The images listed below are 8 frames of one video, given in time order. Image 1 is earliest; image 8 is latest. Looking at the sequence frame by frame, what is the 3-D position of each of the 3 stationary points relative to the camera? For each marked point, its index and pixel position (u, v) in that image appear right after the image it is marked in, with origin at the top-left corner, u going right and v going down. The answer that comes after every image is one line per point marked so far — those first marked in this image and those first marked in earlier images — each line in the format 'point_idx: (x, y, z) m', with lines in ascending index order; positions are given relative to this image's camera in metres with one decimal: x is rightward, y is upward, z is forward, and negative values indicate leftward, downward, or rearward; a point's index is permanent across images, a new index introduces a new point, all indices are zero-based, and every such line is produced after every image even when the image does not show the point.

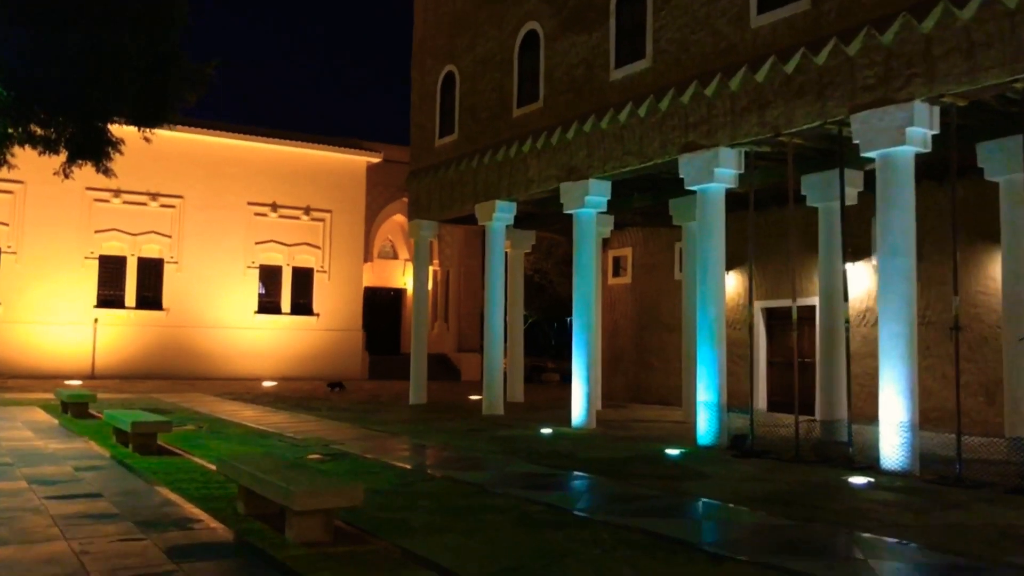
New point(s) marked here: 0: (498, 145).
0: (-0.2, +2.6, +17.3) m
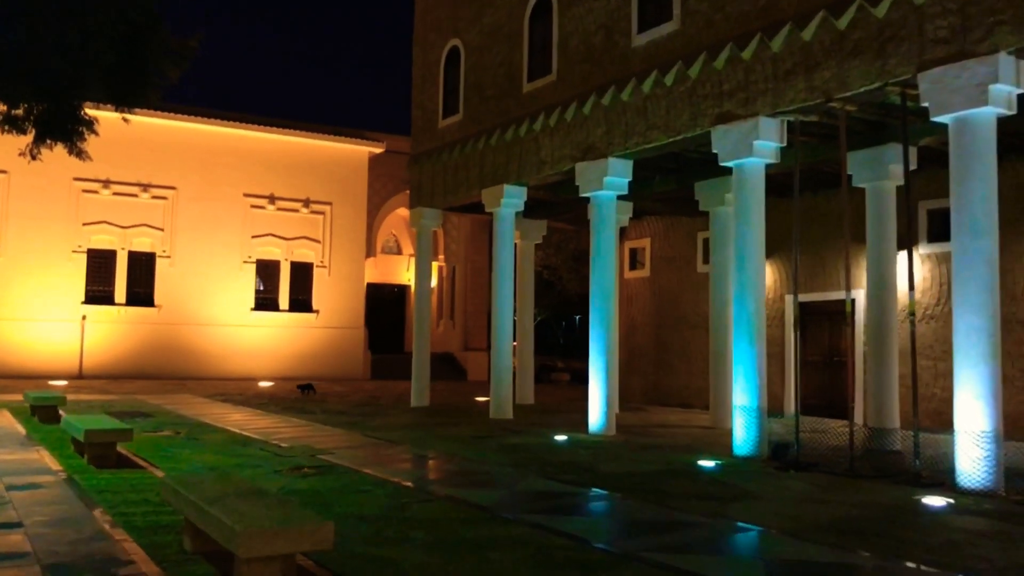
0: (-0.1, +2.7, +15.8) m
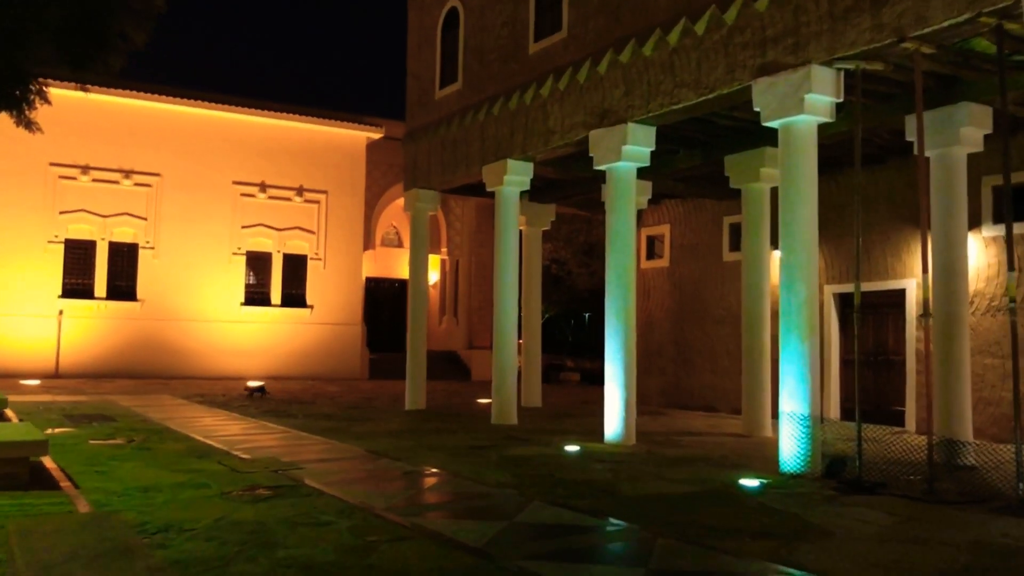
0: (0.0, +2.9, +14.0) m
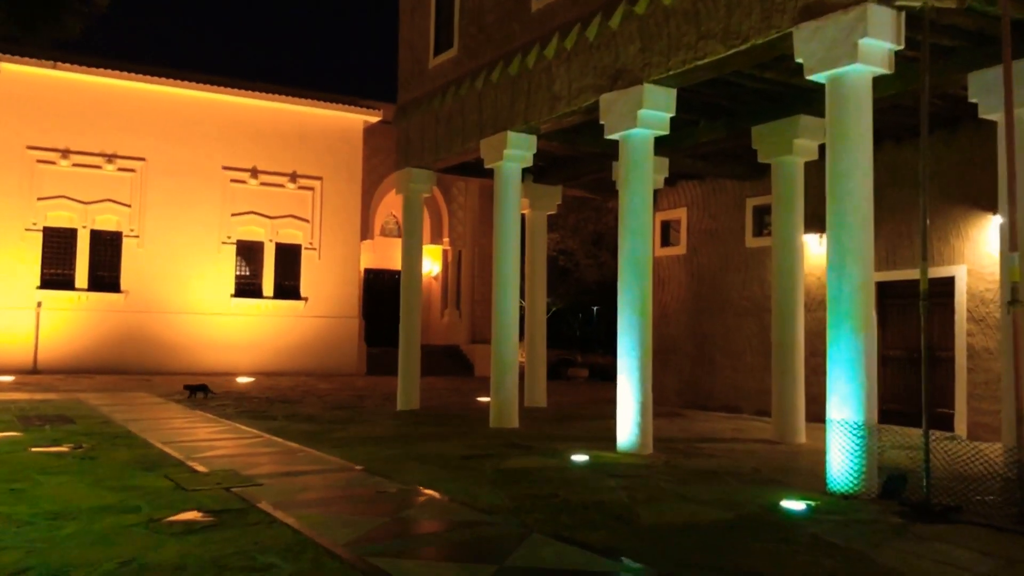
0: (0.0, +3.1, +12.5) m
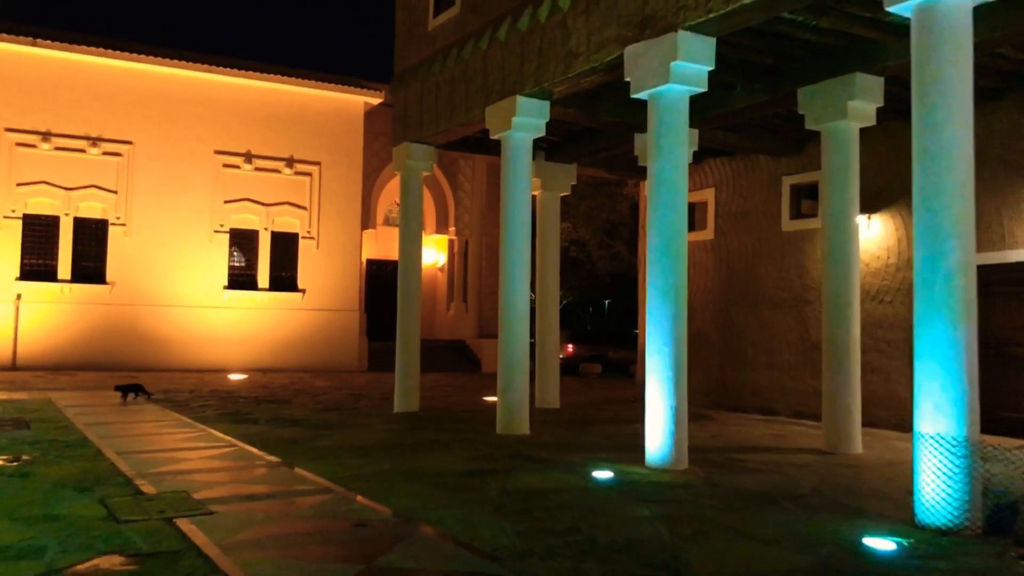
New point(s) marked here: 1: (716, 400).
0: (+0.1, +3.2, +10.9) m
1: (+3.2, -1.8, +14.9) m
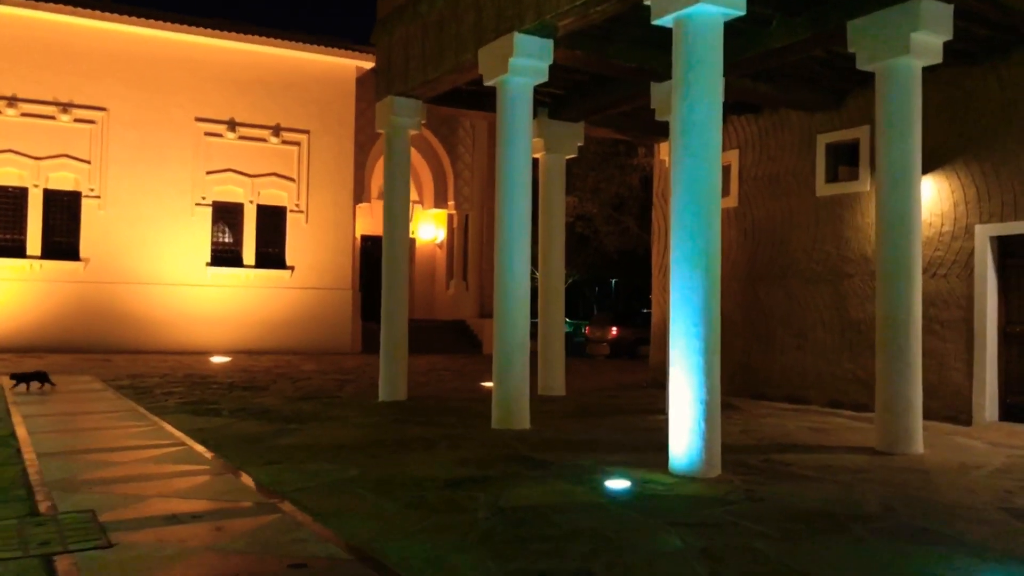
0: (+0.1, +3.5, +9.3) m
1: (+3.2, -1.4, +13.4) m
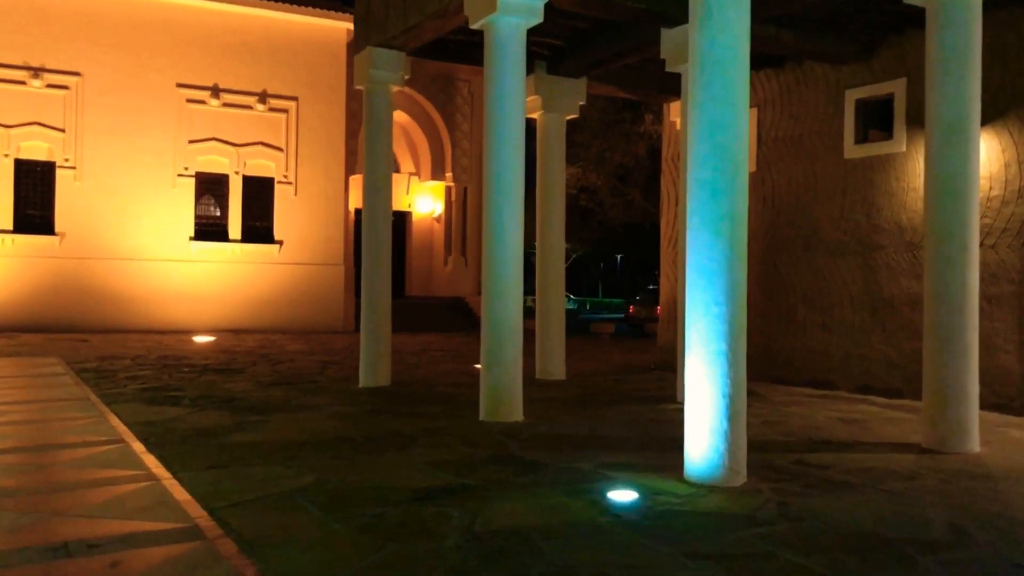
0: (0.0, +3.7, +8.0) m
1: (+3.1, -1.0, +12.2) m
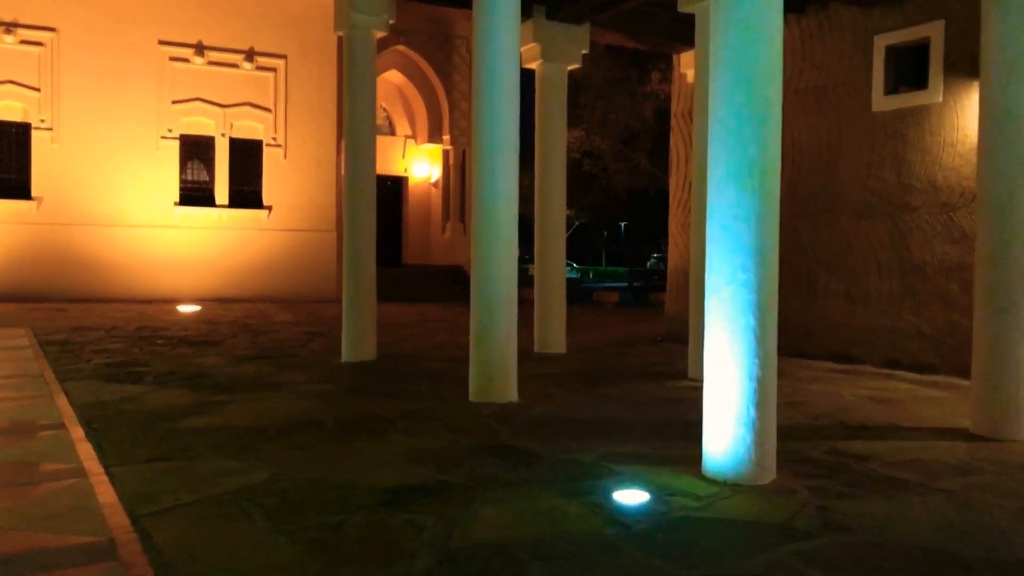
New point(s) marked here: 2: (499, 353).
0: (-0.1, +4.0, +6.9) m
1: (+3.1, -0.6, +11.3) m
2: (-0.1, -0.5, +7.7) m
